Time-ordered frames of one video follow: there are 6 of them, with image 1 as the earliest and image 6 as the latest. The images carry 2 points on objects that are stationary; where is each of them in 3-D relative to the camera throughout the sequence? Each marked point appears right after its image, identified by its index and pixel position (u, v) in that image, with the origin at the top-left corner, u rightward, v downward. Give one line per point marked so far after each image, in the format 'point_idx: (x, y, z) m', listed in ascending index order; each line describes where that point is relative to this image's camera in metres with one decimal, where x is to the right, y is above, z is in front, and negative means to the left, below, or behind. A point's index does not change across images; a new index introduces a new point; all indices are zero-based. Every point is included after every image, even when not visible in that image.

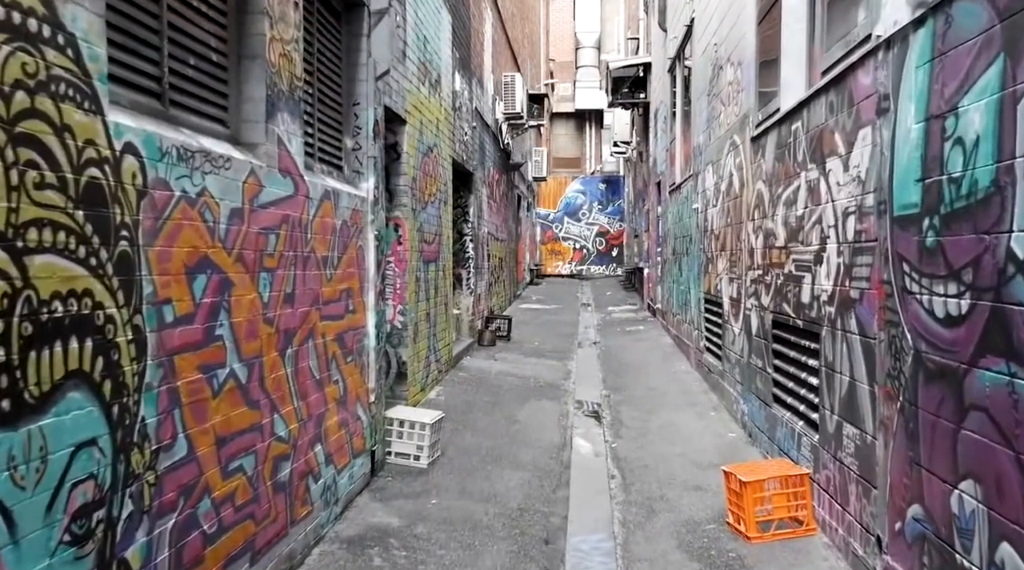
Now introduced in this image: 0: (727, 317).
0: (+2.1, -0.3, +7.0) m
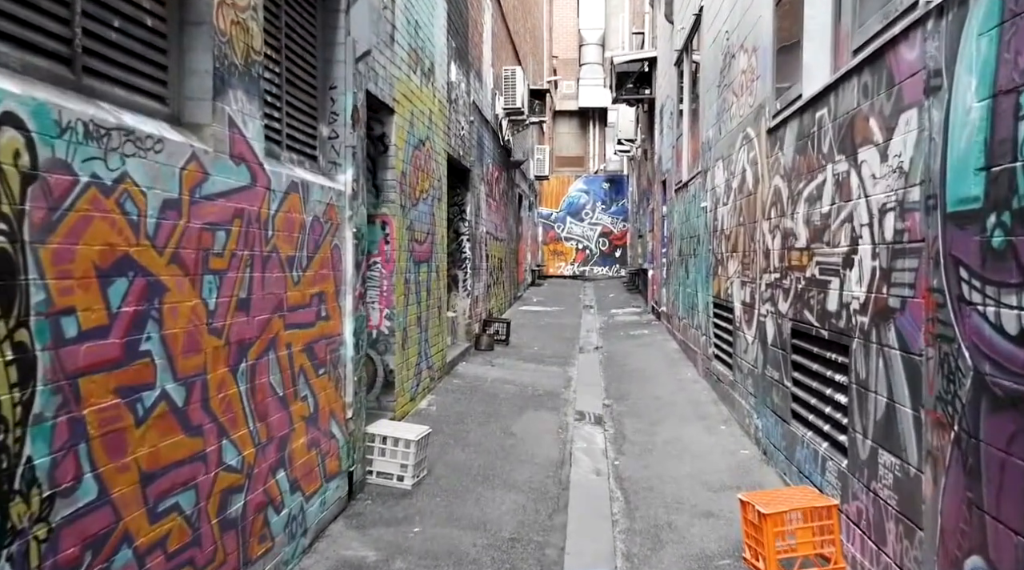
0: (+2.0, -0.3, +6.5) m
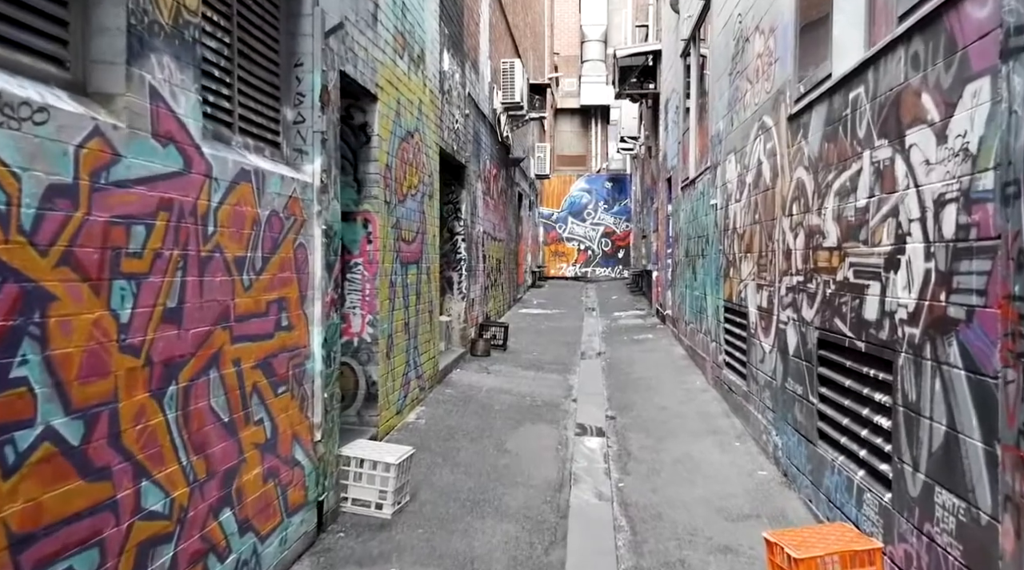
0: (+2.0, -0.4, +5.9) m
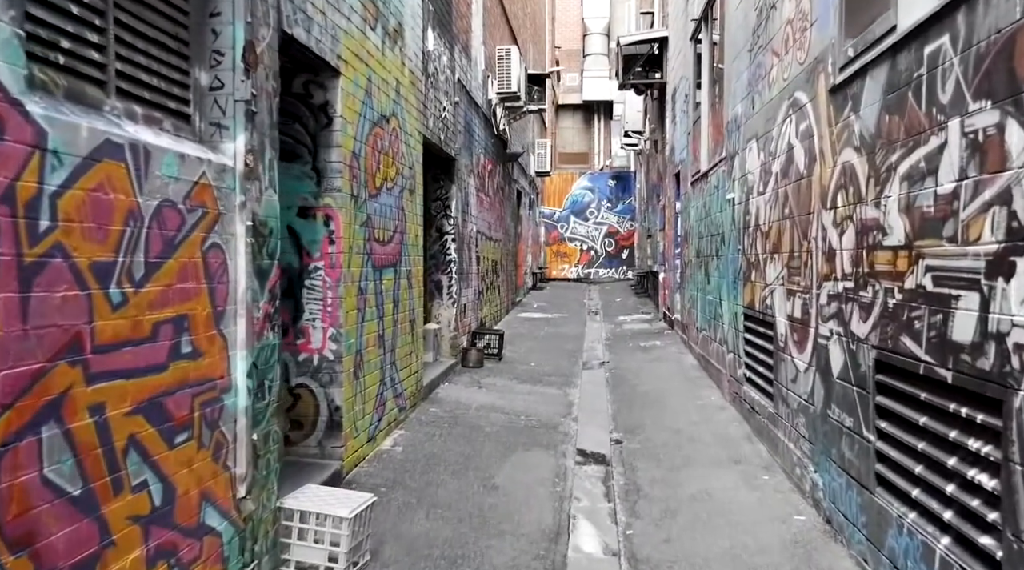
0: (+1.9, -0.4, +5.1) m
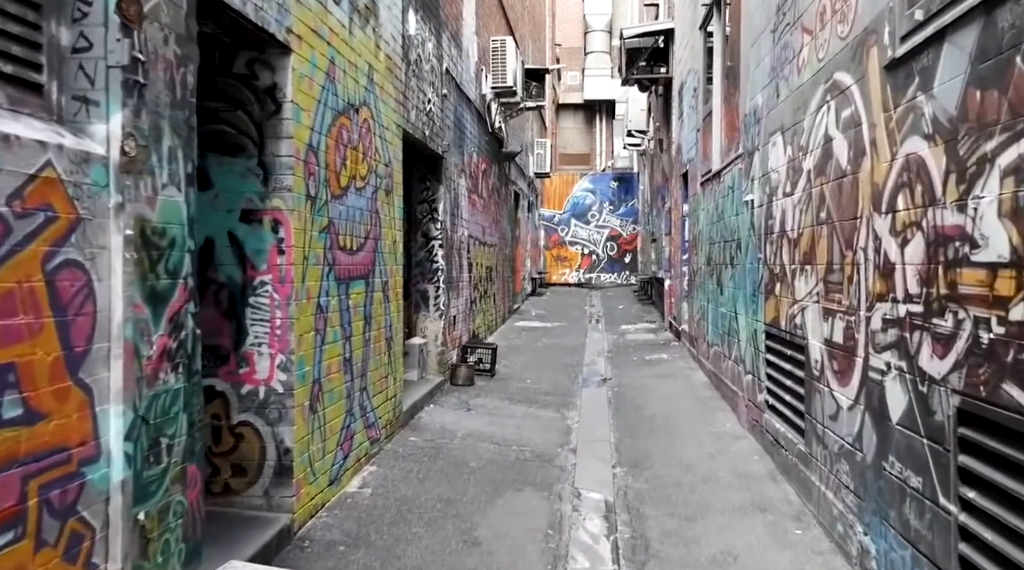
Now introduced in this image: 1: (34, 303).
0: (+1.8, -0.5, +4.3) m
1: (-1.3, 0.0, +1.9) m
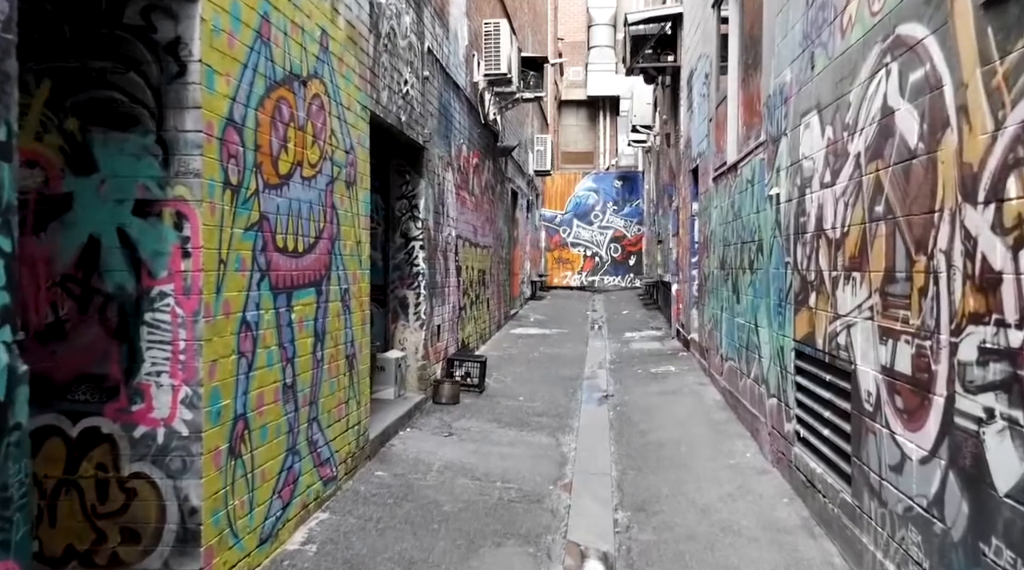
0: (+1.7, -0.6, +3.4) m
1: (-1.4, -0.1, +1.0) m
